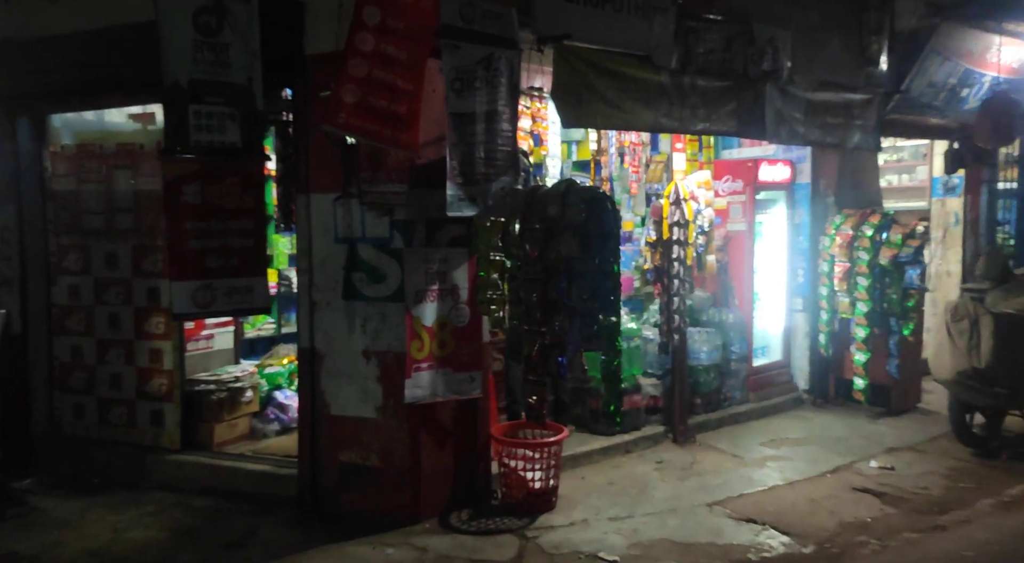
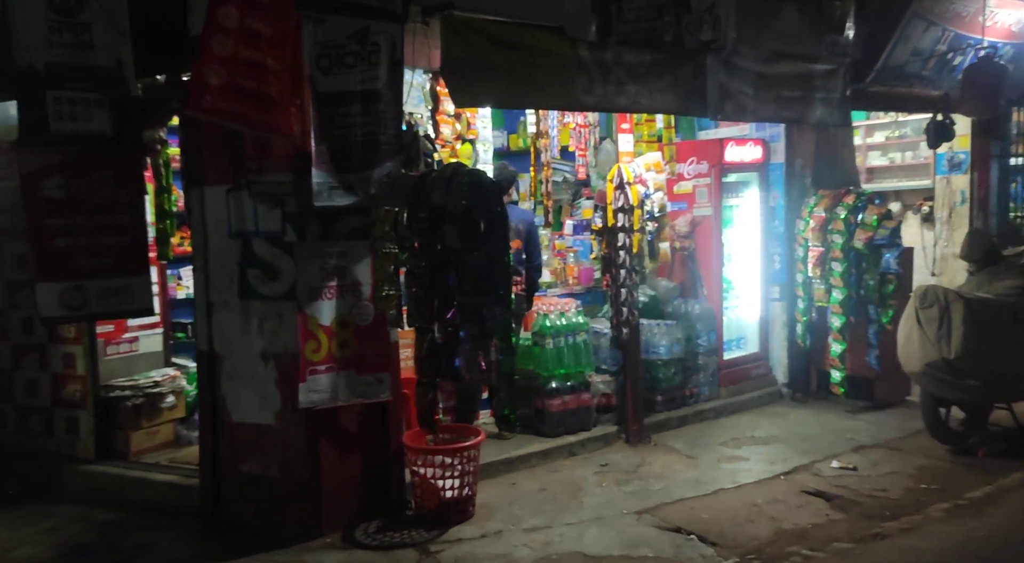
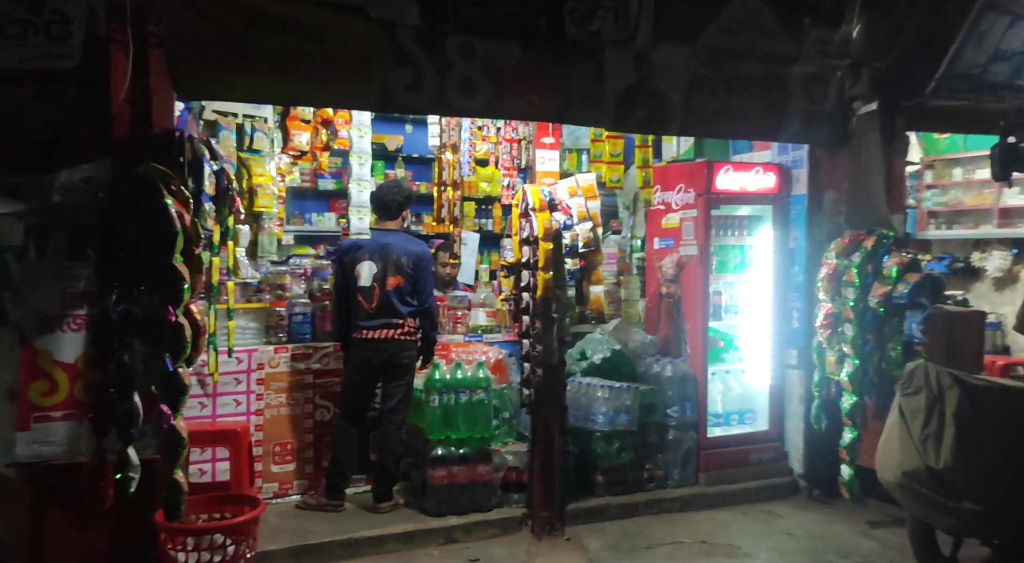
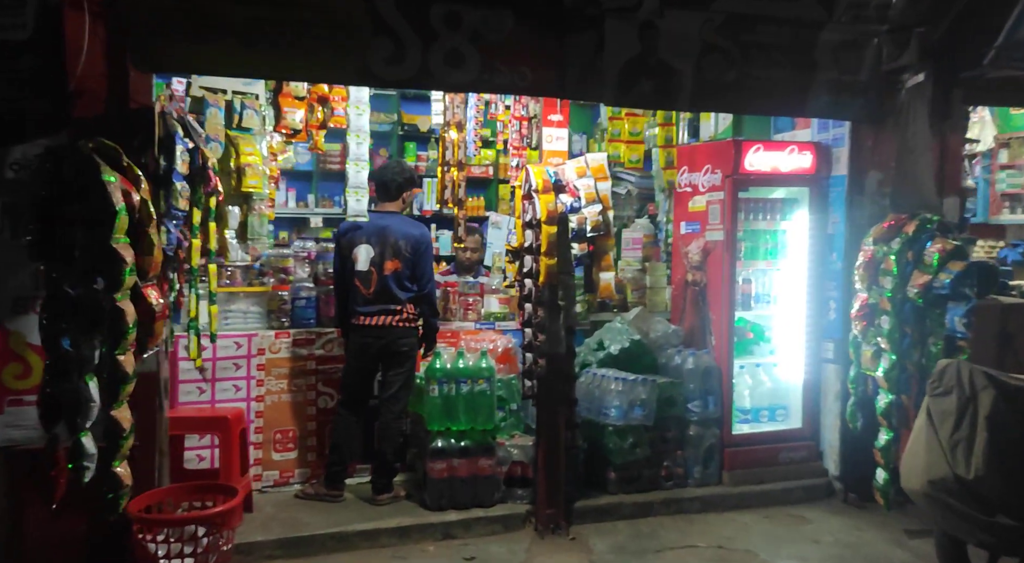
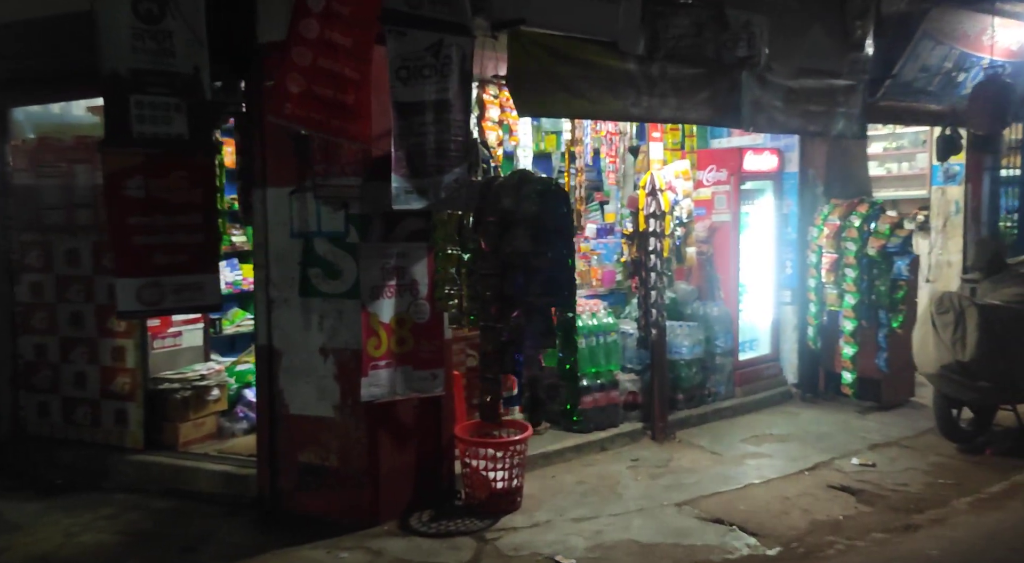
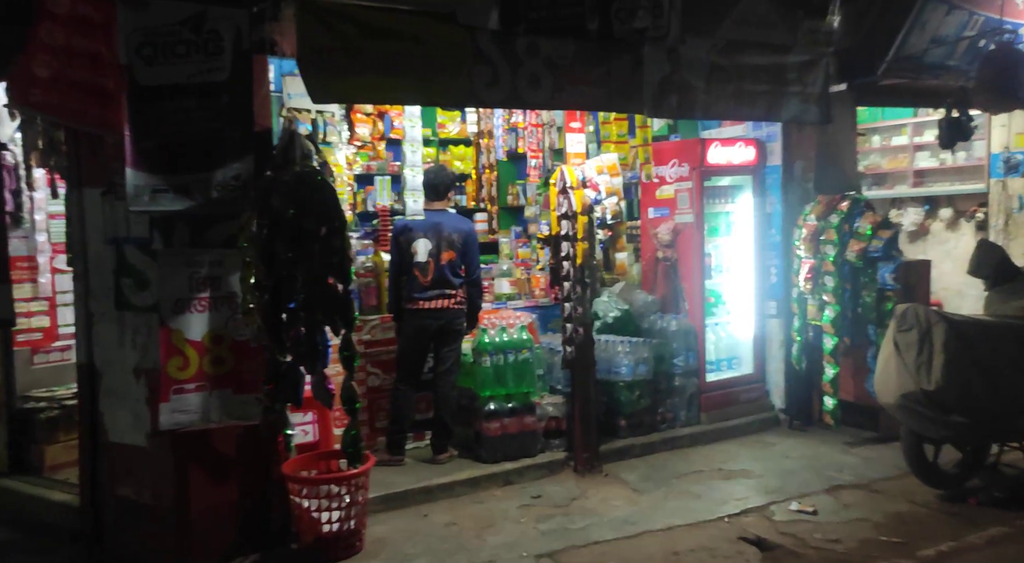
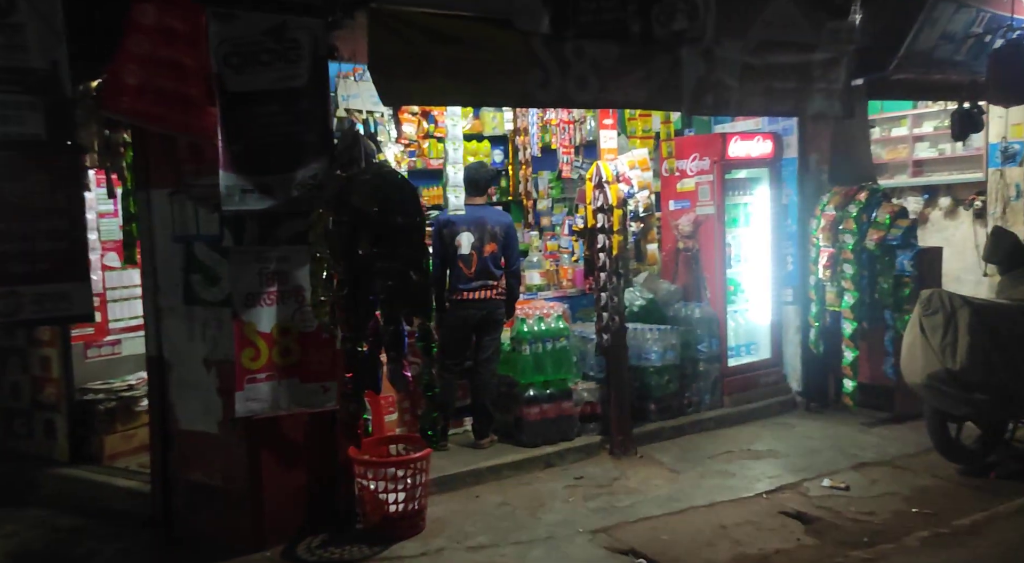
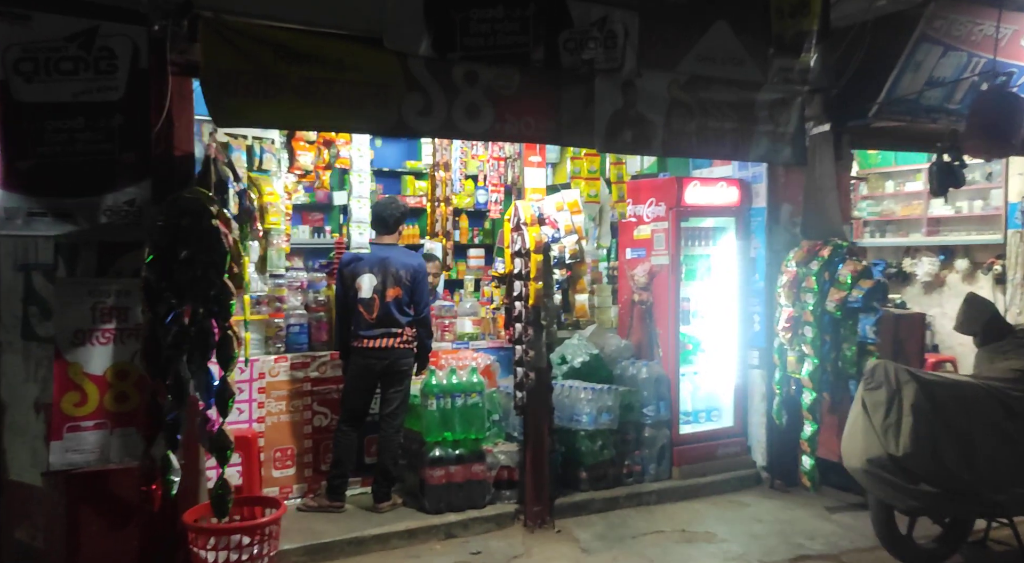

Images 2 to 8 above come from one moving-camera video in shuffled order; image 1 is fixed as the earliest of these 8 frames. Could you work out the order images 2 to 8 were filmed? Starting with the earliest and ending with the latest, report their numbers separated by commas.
5, 2, 7, 6, 8, 3, 4
